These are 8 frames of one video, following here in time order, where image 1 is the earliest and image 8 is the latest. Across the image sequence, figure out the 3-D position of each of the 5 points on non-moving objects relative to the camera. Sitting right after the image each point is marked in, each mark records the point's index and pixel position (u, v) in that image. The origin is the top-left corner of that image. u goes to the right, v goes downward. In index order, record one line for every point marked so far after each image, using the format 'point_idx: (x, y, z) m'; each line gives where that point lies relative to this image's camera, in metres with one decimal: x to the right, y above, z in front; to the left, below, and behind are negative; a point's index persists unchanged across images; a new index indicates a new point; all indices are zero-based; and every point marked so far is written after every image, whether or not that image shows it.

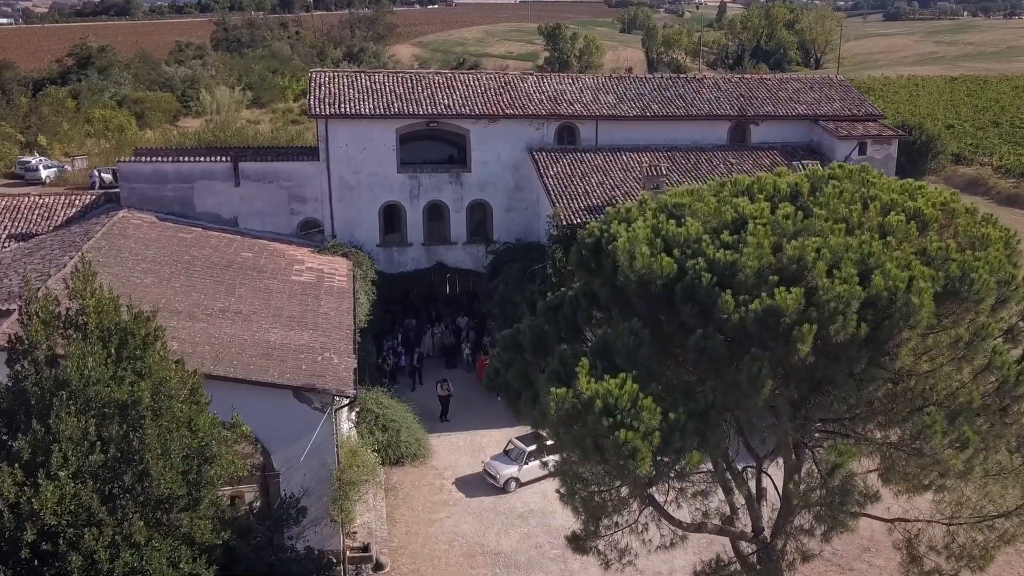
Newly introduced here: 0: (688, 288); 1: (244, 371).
0: (+1.7, 0.0, +10.7) m
1: (-4.1, -1.3, +16.7) m
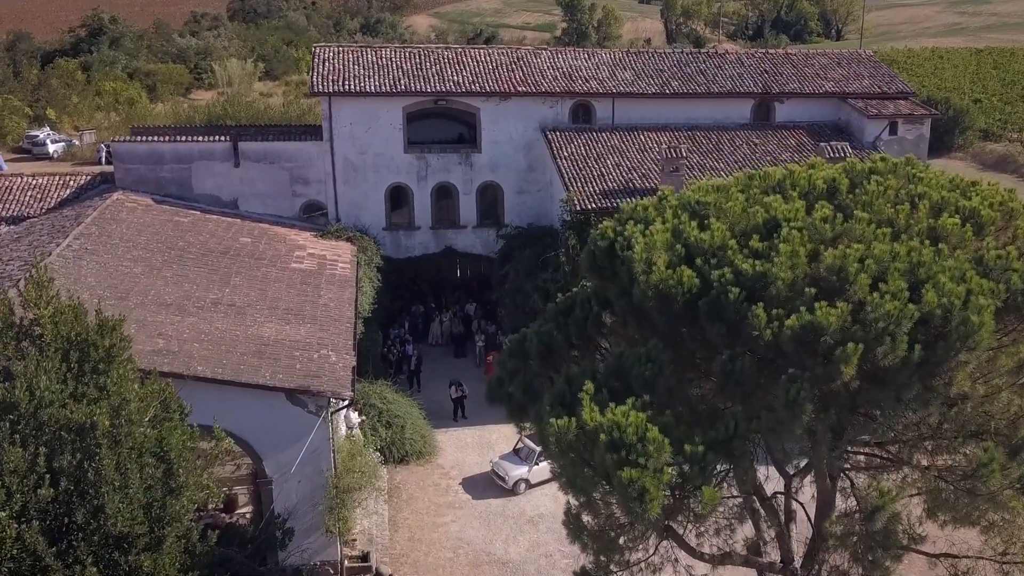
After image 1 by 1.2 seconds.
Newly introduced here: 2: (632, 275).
0: (+1.8, -0.1, +9.5) m
1: (-4.0, -1.2, +15.6) m
2: (+1.1, +0.1, +10.2) m
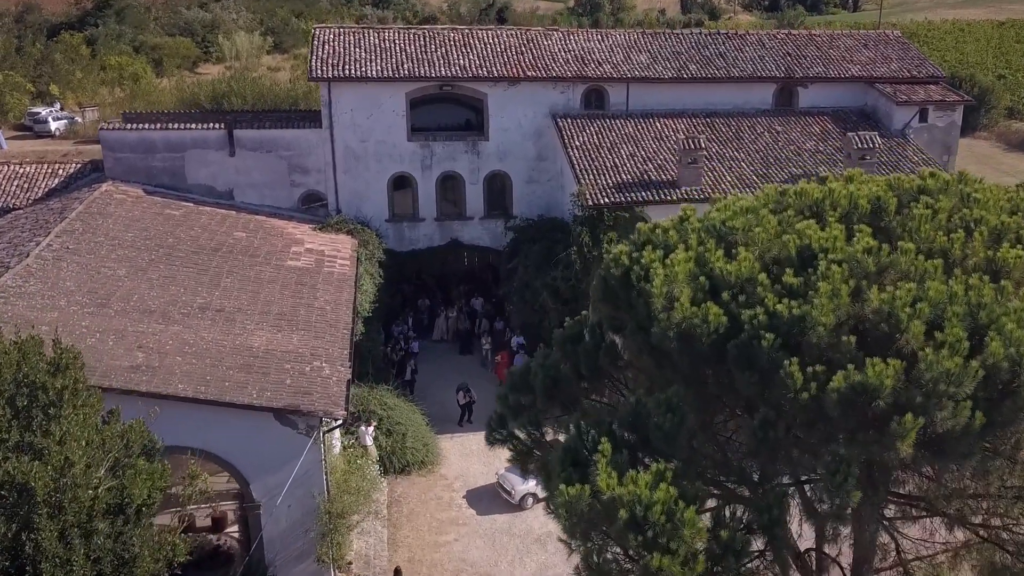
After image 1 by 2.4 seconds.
0: (+1.8, -0.5, +8.3) m
1: (-3.9, -1.4, +14.5) m
2: (+1.1, -0.2, +9.0) m
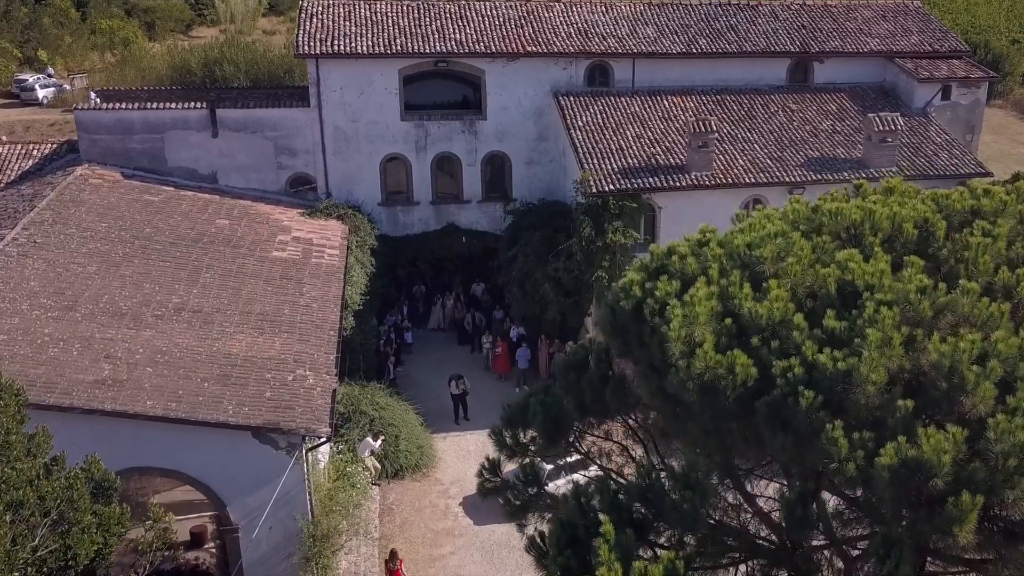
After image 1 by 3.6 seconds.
0: (+1.7, -0.8, +7.1) m
1: (-4.0, -1.5, +13.3) m
2: (+1.1, -0.5, +7.8) m
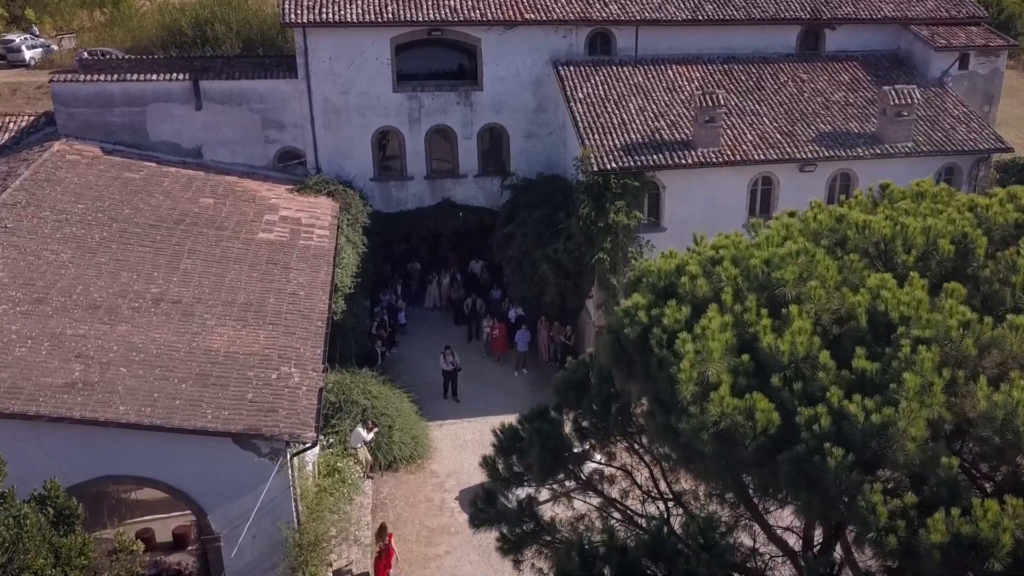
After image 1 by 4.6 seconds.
0: (+1.7, -1.0, +6.3) m
1: (-4.0, -1.5, +12.5) m
2: (+1.1, -0.7, +7.0) m
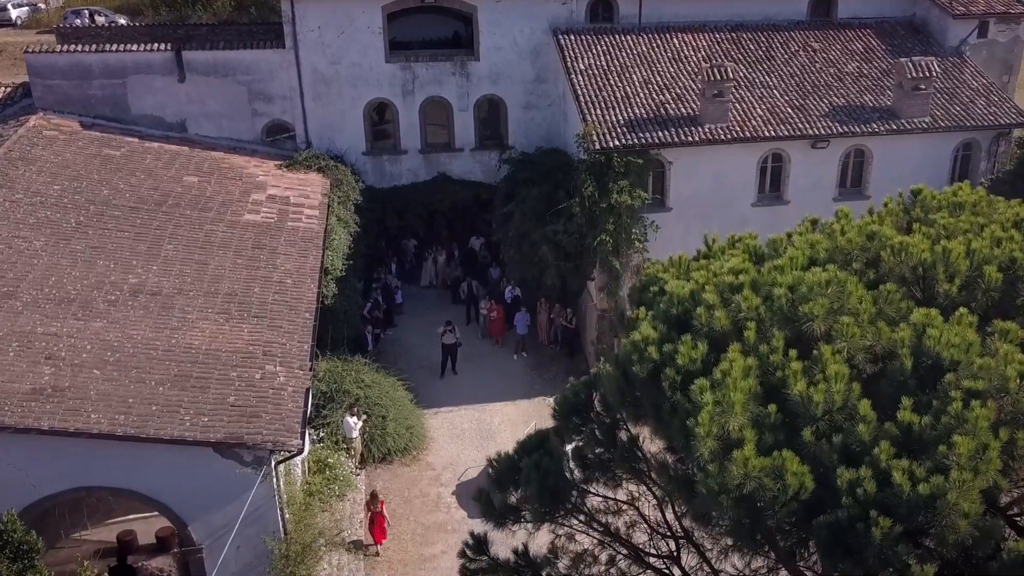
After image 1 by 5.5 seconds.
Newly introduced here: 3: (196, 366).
0: (+1.7, -1.3, +5.6) m
1: (-4.0, -1.5, +11.8) m
2: (+1.0, -0.9, +6.2) m
3: (-3.8, -0.9, +13.2) m
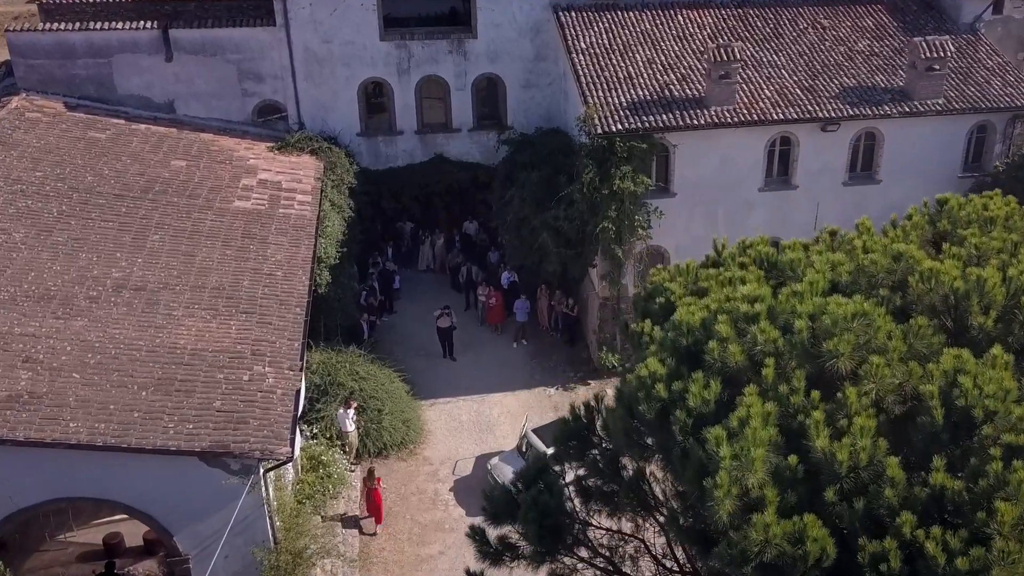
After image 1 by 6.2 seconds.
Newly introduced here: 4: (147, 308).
0: (+1.7, -1.5, +5.0) m
1: (-4.1, -1.5, +11.3) m
2: (+1.0, -1.1, +5.7) m
3: (-3.8, -0.9, +12.6) m
4: (-4.6, -0.3, +13.7) m
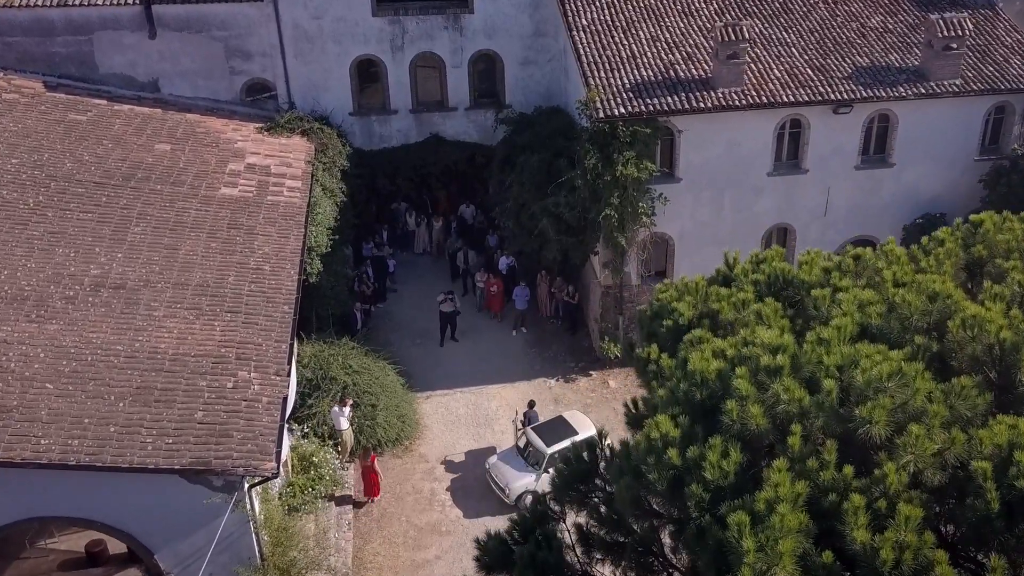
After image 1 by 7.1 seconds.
0: (+1.6, -1.8, +4.4) m
1: (-4.1, -1.6, +10.7) m
2: (+1.0, -1.4, +5.1) m
3: (-3.9, -1.0, +12.0) m
4: (-4.6, -0.3, +13.0) m
